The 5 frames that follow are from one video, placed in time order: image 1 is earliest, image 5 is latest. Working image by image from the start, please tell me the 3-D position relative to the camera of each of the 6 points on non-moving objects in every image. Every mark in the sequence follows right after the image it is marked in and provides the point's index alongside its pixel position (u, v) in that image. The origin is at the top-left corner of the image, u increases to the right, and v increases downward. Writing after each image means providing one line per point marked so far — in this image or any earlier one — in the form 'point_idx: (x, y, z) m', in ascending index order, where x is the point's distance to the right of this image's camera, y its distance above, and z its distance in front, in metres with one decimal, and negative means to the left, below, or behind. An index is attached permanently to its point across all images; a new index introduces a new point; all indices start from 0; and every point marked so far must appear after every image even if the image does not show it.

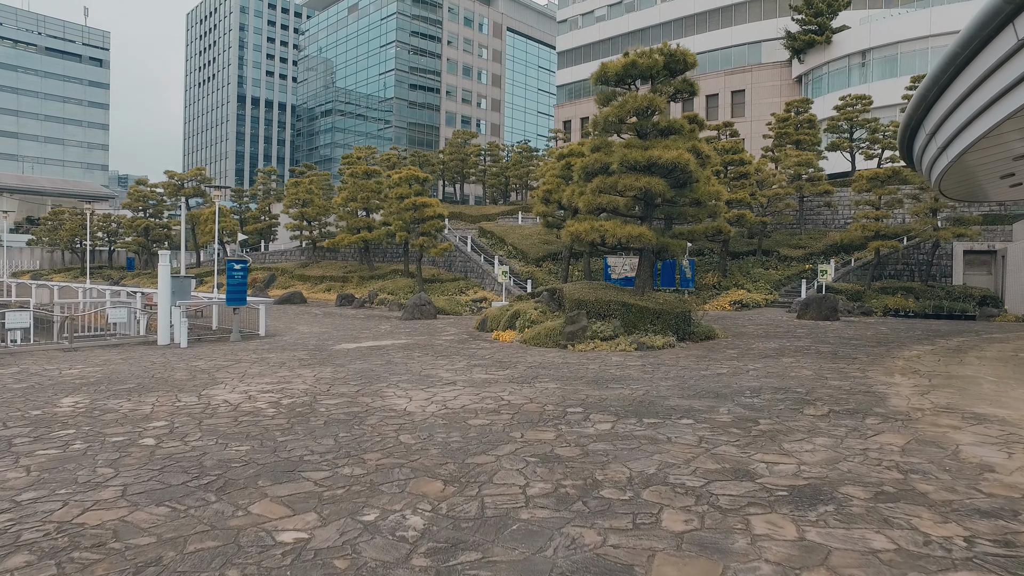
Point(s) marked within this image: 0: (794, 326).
0: (+7.0, -1.0, +16.7) m
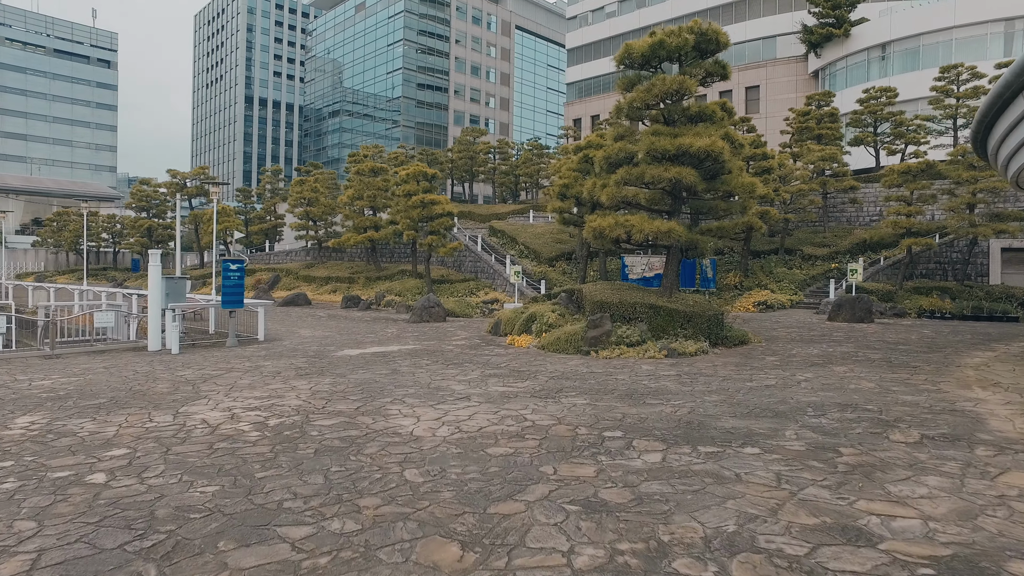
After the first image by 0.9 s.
0: (+7.4, -1.0, +15.6) m
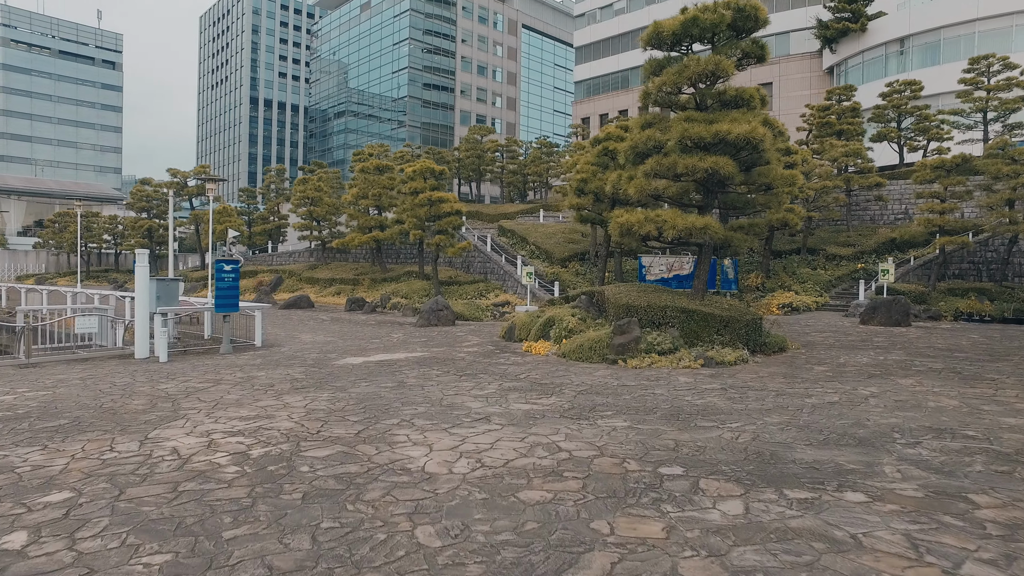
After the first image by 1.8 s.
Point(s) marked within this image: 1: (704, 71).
0: (+7.7, -1.0, +14.5) m
1: (+3.0, +3.4, +10.6) m
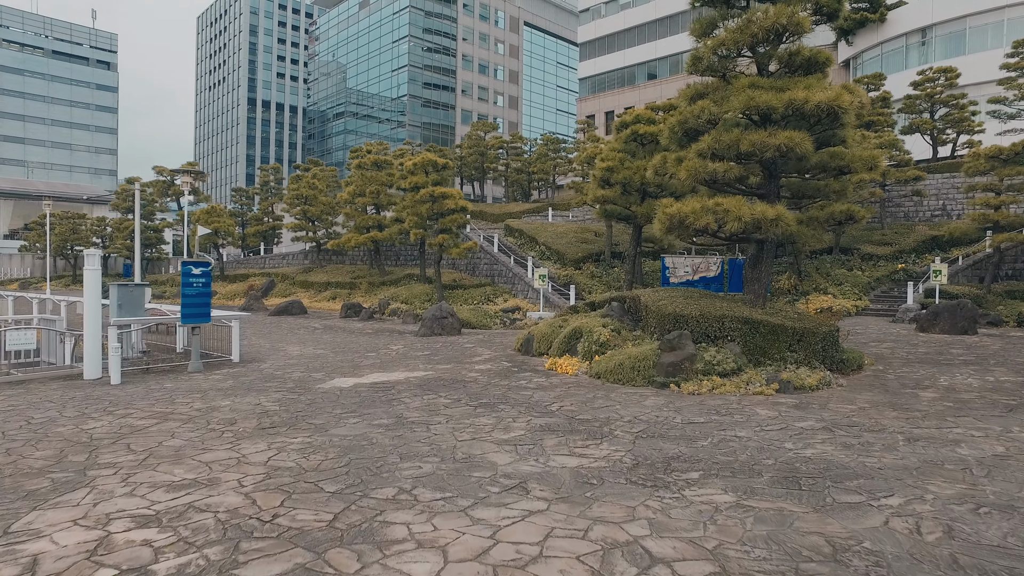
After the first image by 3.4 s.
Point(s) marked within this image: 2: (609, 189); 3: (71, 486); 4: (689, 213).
0: (+8.0, -1.1, +12.5) m
1: (+3.3, +3.4, +8.6) m
2: (+2.2, +2.3, +15.3) m
3: (-3.0, -1.4, +4.6) m
4: (+2.3, +1.0, +8.7) m
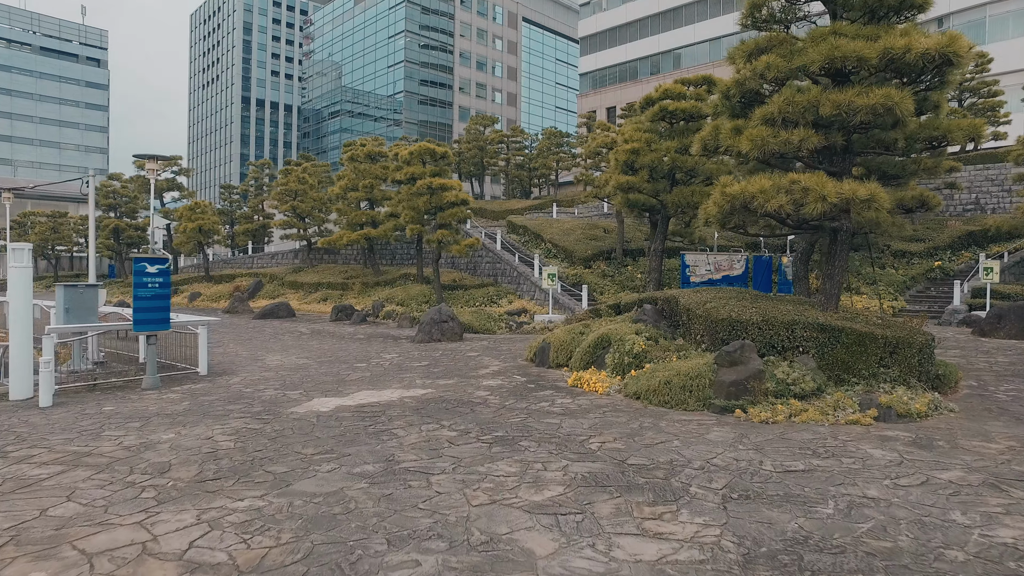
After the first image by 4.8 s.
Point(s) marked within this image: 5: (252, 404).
0: (+8.2, -1.1, +10.8) m
1: (+3.5, +3.4, +6.9) m
2: (+2.4, +2.3, +13.6) m
3: (-2.8, -1.4, +2.8) m
4: (+2.5, +1.0, +6.9) m
5: (-3.2, -1.4, +8.0) m
